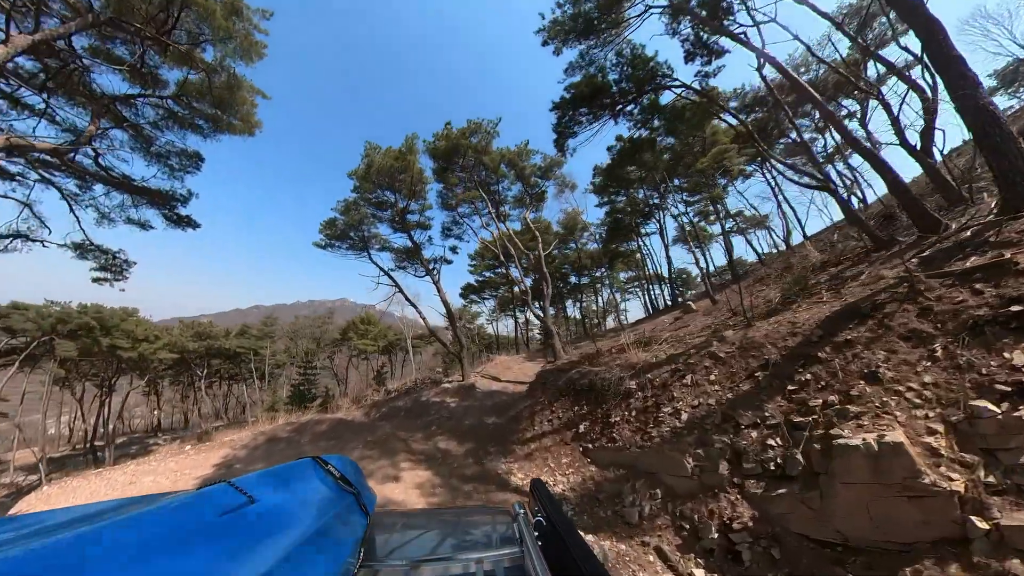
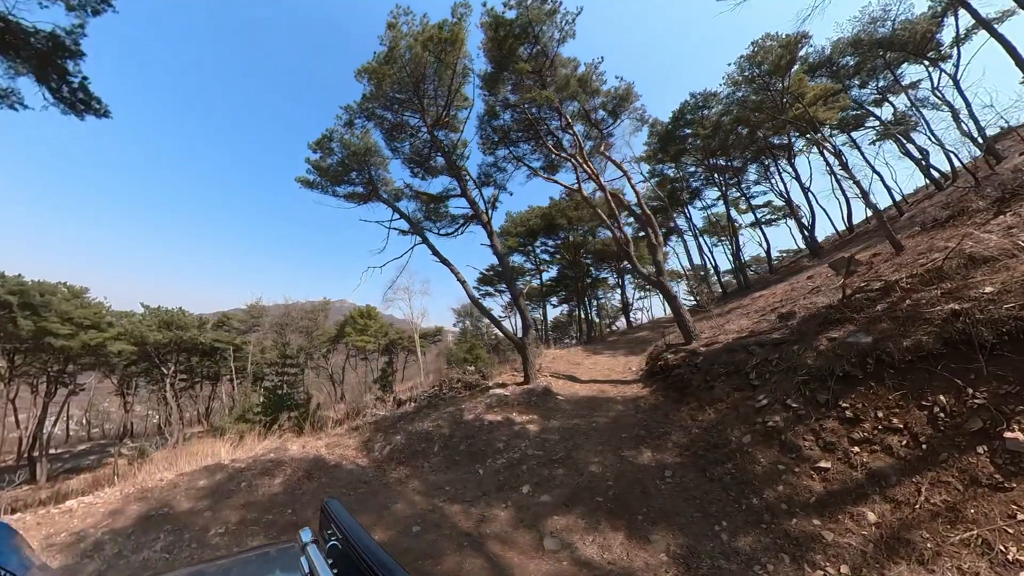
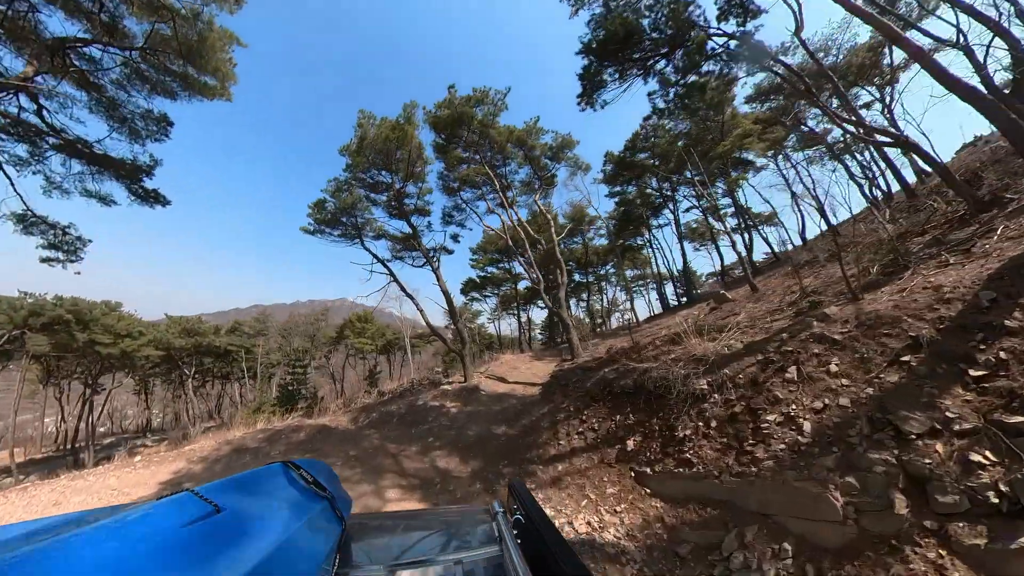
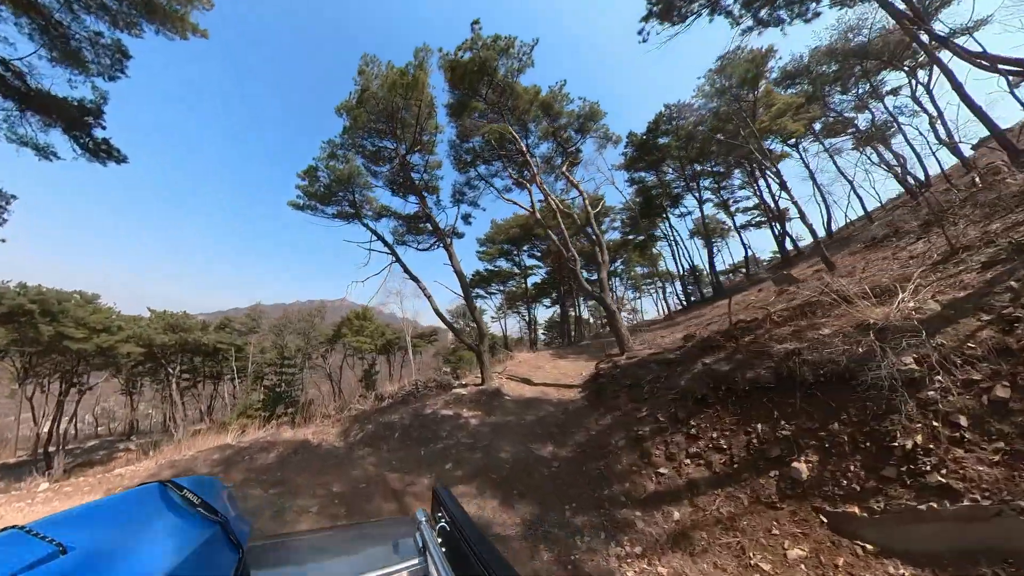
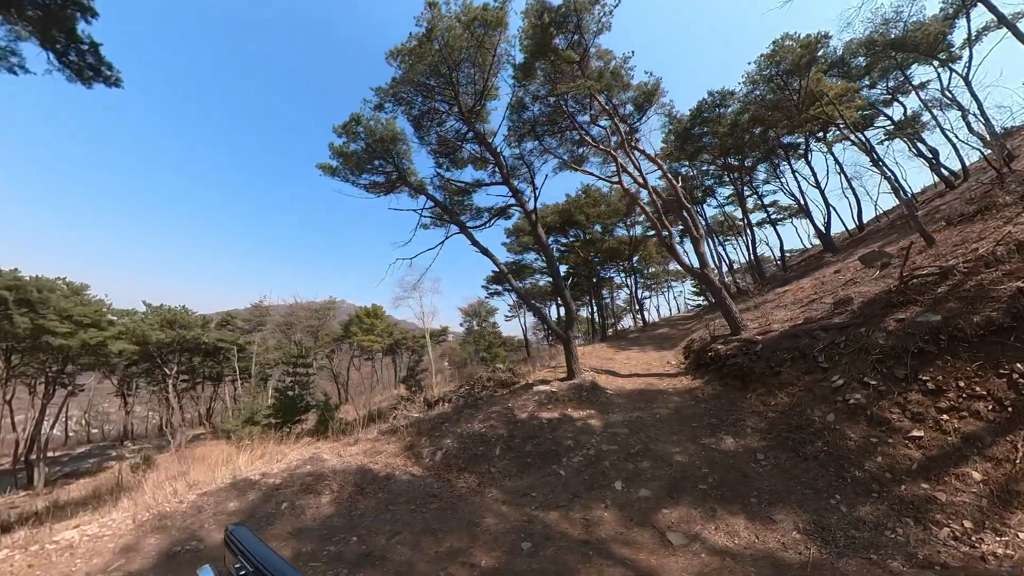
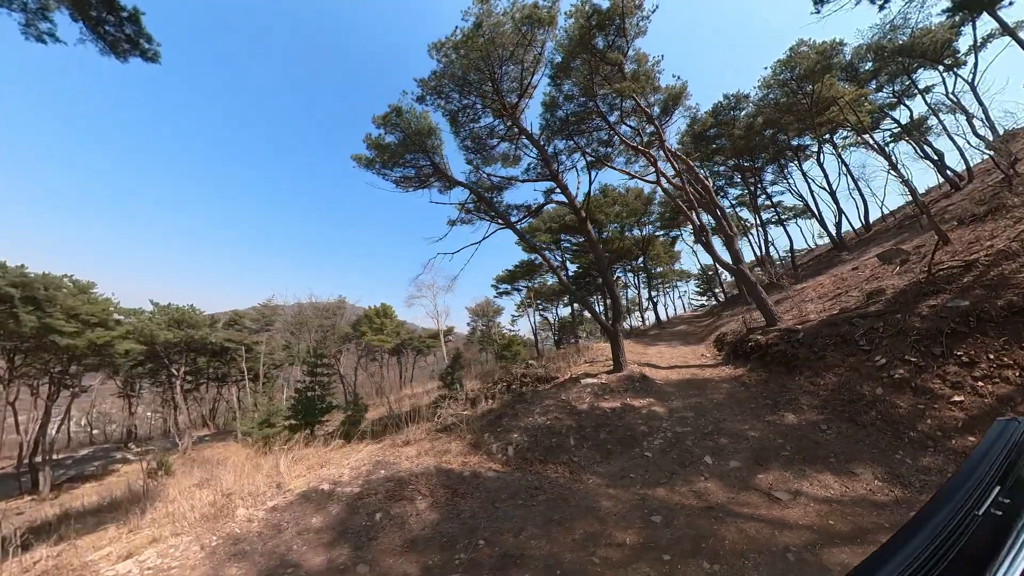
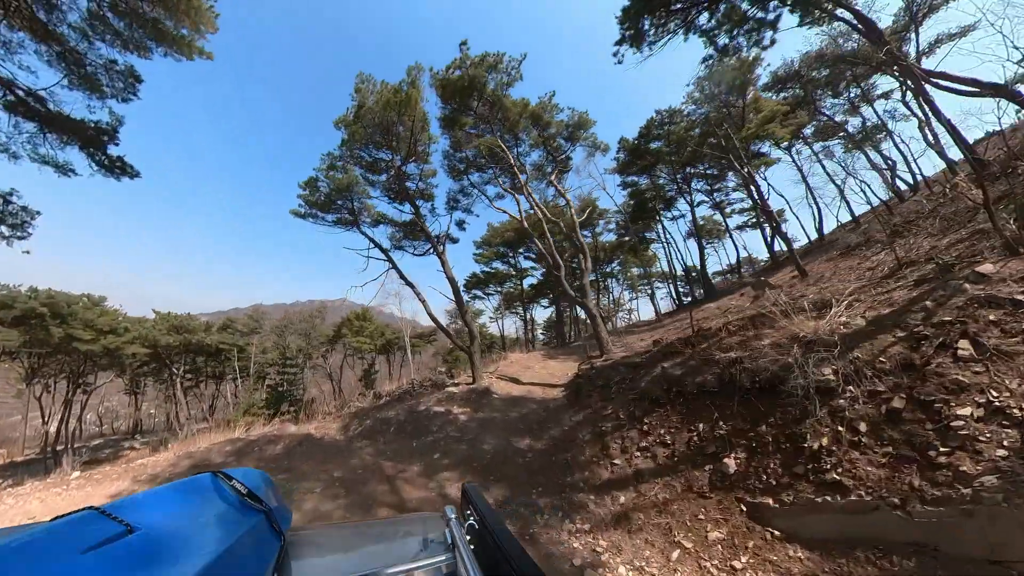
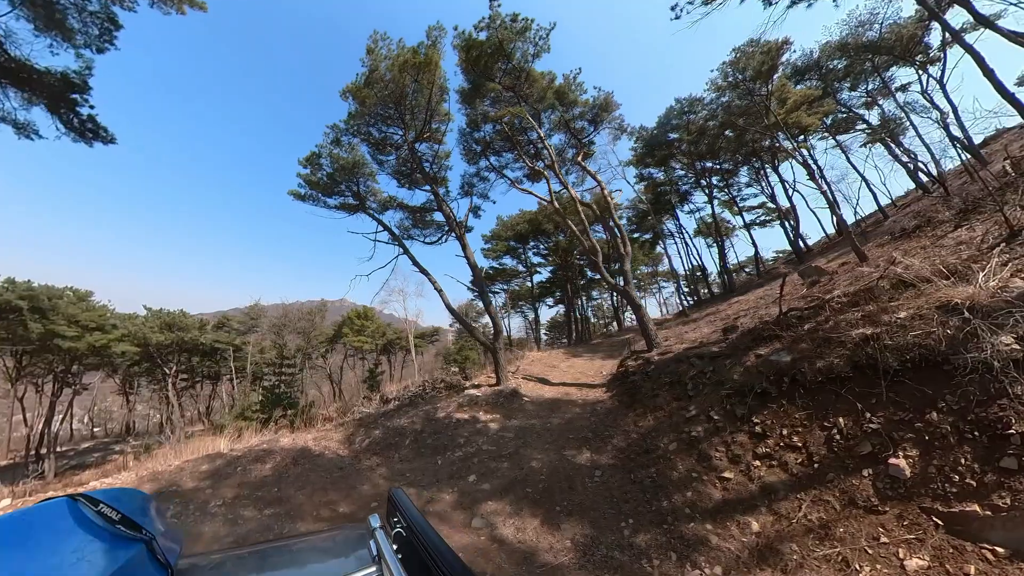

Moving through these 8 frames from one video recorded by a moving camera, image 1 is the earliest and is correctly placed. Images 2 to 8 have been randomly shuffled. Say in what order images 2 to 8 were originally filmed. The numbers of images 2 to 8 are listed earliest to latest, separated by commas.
3, 7, 4, 8, 2, 5, 6
